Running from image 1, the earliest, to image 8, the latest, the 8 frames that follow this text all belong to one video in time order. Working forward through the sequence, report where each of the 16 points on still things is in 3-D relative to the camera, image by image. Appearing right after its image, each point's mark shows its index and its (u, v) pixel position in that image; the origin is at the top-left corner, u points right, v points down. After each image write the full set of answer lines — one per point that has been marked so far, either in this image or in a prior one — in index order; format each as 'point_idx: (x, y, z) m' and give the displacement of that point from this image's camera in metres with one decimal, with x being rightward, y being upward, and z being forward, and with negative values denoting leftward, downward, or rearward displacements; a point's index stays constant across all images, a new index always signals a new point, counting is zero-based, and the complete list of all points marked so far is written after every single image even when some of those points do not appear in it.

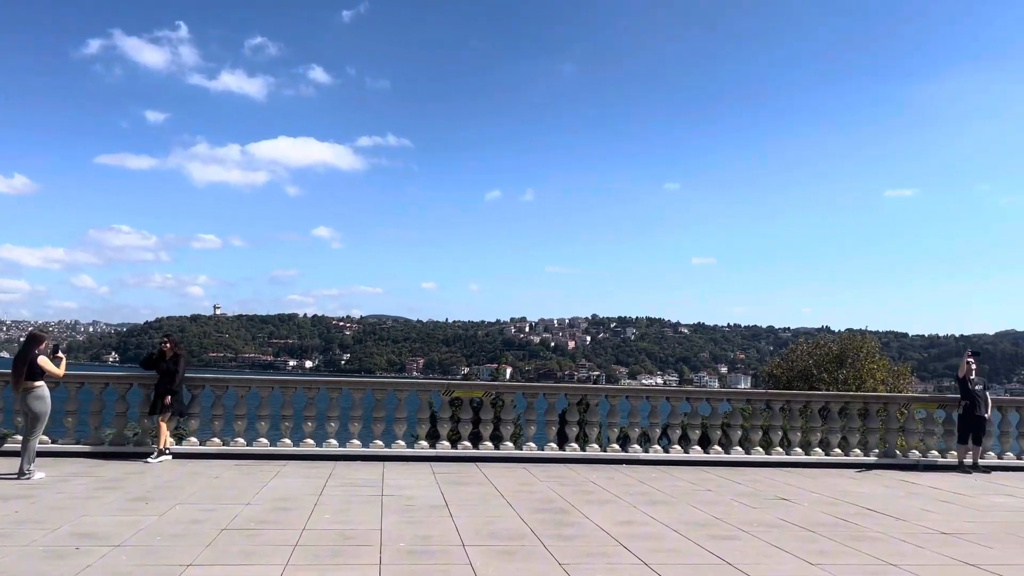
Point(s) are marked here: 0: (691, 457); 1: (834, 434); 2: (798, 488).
0: (+2.3, -2.2, +11.1) m
1: (+4.4, -2.0, +11.5) m
2: (+3.1, -2.2, +9.2) m
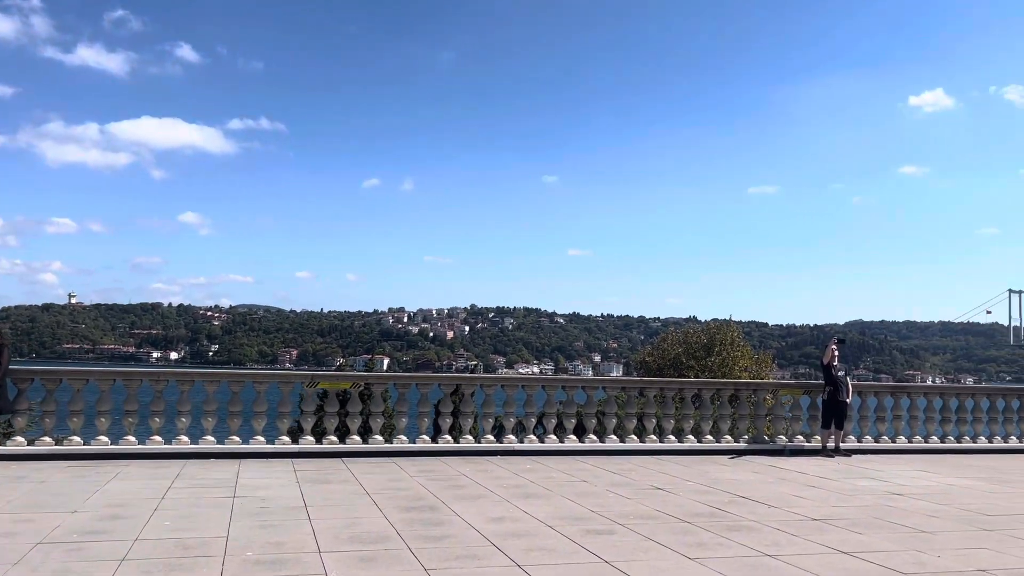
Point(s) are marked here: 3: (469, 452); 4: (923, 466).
0: (+0.7, -2.0, +10.8) m
1: (+2.6, -1.8, +11.6) m
2: (+1.7, -2.0, +9.1) m
3: (-0.5, -2.0, +10.5) m
4: (+5.1, -2.2, +10.6) m
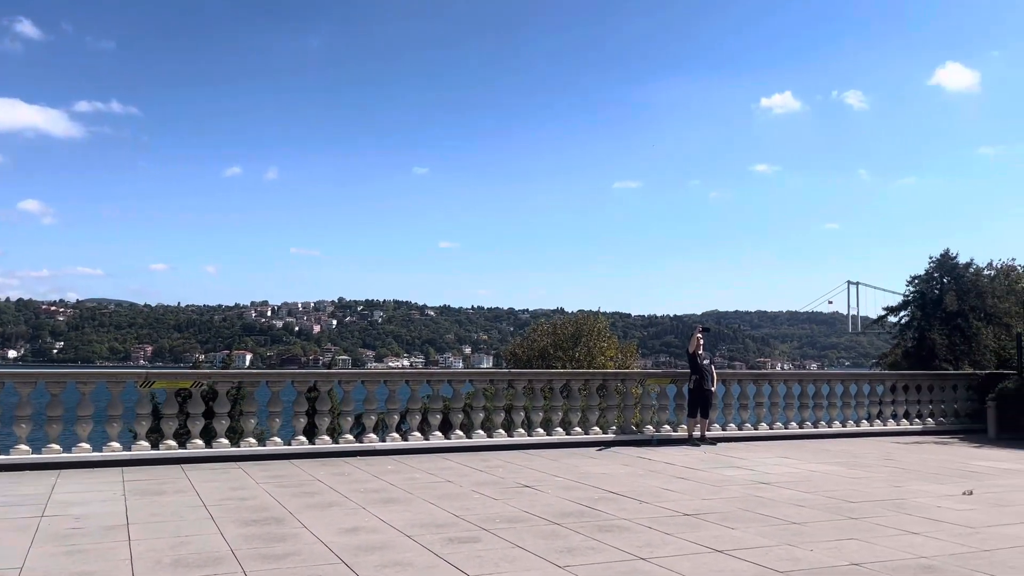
0: (-1.0, -1.9, +10.3) m
1: (+0.8, -1.7, +11.3) m
2: (+0.3, -1.9, +8.7) m
3: (-2.1, -1.9, +9.7) m
4: (+3.4, -2.1, +10.7) m
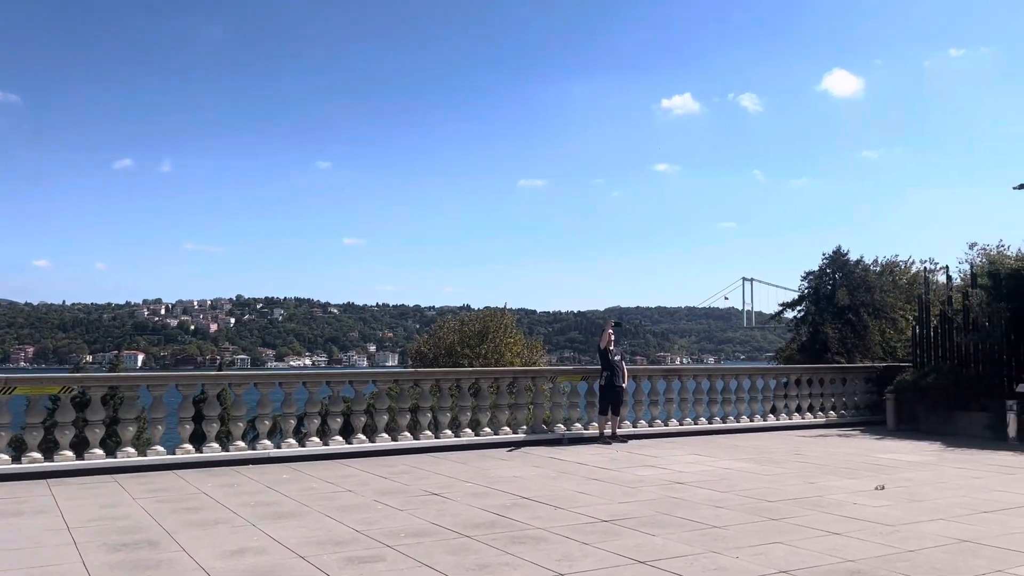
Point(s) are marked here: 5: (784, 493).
0: (-2.1, -1.8, +9.6) m
1: (-0.4, -1.6, +10.8) m
2: (-0.6, -1.8, +8.2) m
3: (-3.2, -1.9, +9.0) m
4: (+2.3, -2.0, +10.6) m
5: (+2.4, -1.8, +7.4) m
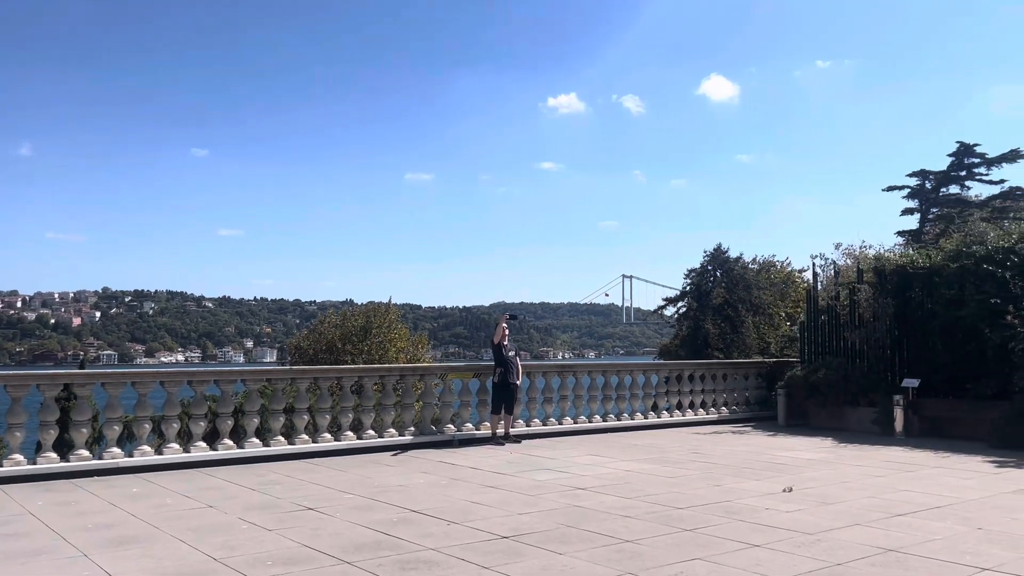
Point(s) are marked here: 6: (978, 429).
0: (-3.2, -1.7, +8.6) m
1: (-1.7, -1.5, +10.0) m
2: (-1.6, -1.7, +7.4) m
3: (-4.2, -1.7, +7.8) m
4: (+0.9, -1.9, +10.1) m
5: (+1.5, -1.7, +6.9) m
6: (+6.1, -1.8, +11.1) m
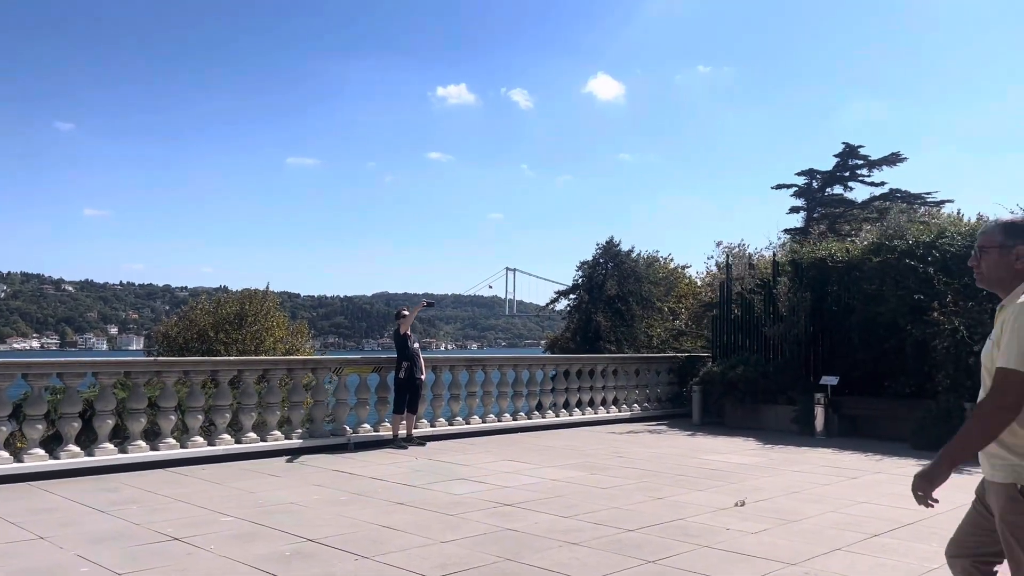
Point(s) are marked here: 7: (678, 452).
0: (-4.0, -1.5, +7.0) m
1: (-2.7, -1.3, +8.6) m
2: (-2.2, -1.6, +6.0) m
3: (-4.9, -1.5, +6.0) m
4: (-0.1, -1.8, +9.0) m
5: (+0.9, -1.6, +6.0) m
6: (+4.9, -1.8, +10.8) m
7: (+1.8, -1.8, +9.4) m
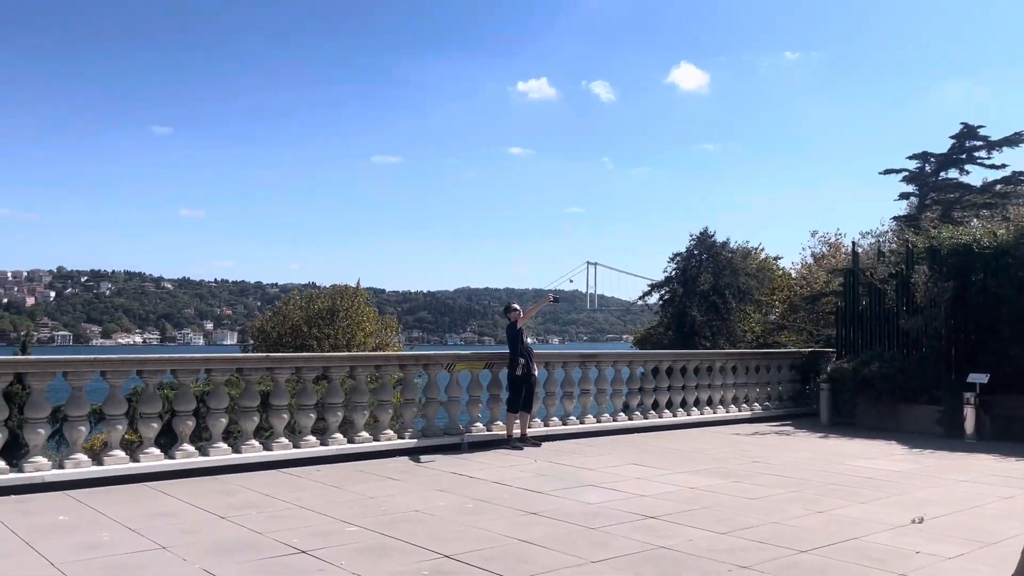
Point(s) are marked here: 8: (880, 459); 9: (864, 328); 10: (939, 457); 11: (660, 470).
0: (-2.9, -1.4, +6.7) m
1: (-1.5, -1.2, +8.2) m
2: (-1.3, -1.5, +5.6) m
3: (-3.9, -1.4, +5.9) m
4: (+1.2, -1.7, +8.4) m
5: (+1.8, -1.5, +5.3) m
6: (+6.3, -1.6, +9.7) m
7: (+3.1, -1.7, +8.6) m
8: (+3.7, -1.7, +8.5) m
9: (+5.1, -0.6, +12.2) m
10: (+4.3, -1.7, +8.6) m
11: (+1.4, -1.7, +7.8) m
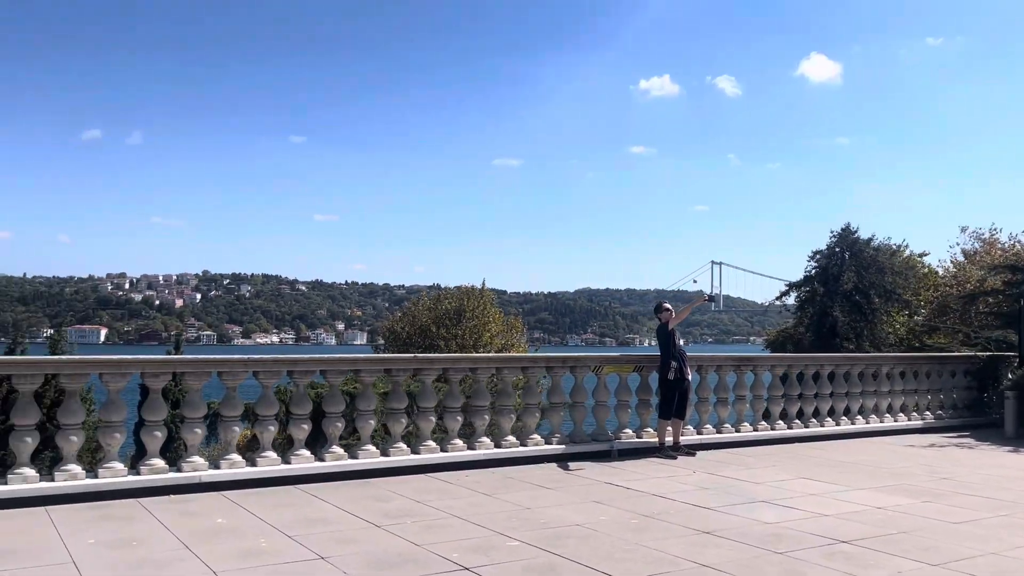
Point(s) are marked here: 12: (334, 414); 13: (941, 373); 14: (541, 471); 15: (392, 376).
0: (-1.7, -1.4, +6.6) m
1: (-0.1, -1.2, +7.9) m
2: (-0.2, -1.5, +5.3) m
3: (-2.8, -1.4, +5.9) m
4: (+2.6, -1.7, +7.7) m
5: (+2.8, -1.5, +4.6) m
6: (+7.8, -1.6, +8.2) m
7: (+4.5, -1.7, +7.6) m
8: (+5.1, -1.7, +7.4) m
9: (+7.0, -0.5, +10.9) m
10: (+5.8, -1.7, +7.5) m
11: (+2.7, -1.6, +7.1) m
12: (-1.5, -1.0, +7.1) m
13: (+5.8, -1.1, +11.4) m
14: (+0.3, -1.6, +7.5) m
15: (-1.0, -0.8, +7.3) m
